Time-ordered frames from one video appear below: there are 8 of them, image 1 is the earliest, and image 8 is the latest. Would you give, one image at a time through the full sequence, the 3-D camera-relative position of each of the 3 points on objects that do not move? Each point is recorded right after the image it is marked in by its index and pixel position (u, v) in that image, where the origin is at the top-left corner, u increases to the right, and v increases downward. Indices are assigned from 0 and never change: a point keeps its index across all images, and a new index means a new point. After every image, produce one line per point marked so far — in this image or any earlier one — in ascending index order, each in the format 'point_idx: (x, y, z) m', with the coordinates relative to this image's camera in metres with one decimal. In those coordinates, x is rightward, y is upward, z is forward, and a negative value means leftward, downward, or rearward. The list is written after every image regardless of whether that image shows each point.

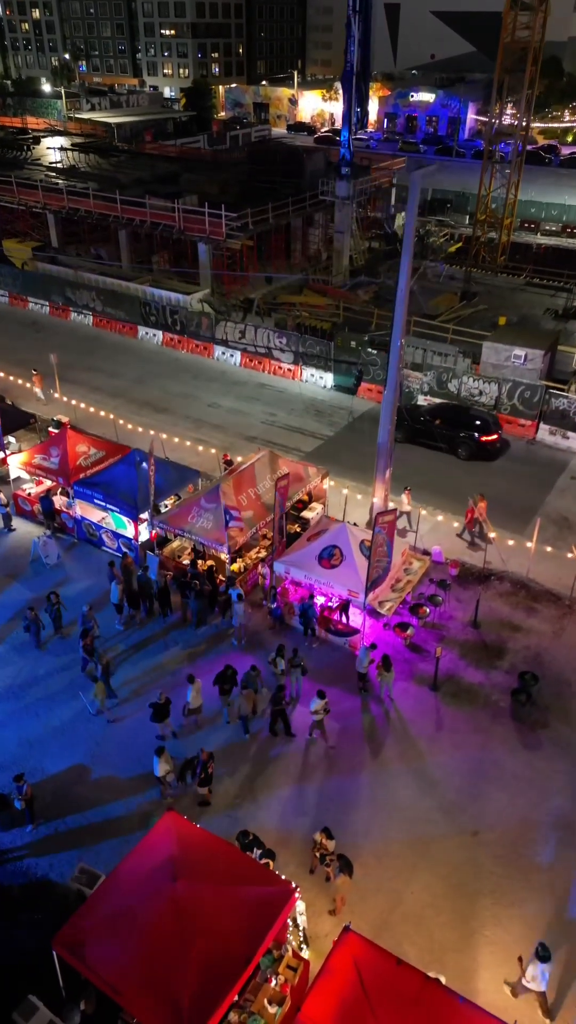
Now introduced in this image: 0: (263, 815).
0: (-0.4, -4.8, +11.5) m
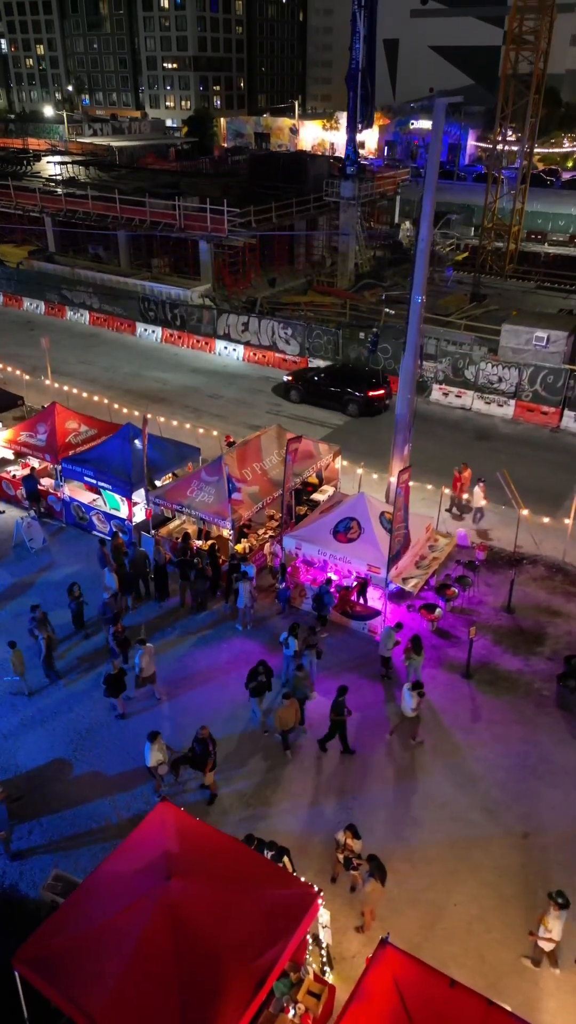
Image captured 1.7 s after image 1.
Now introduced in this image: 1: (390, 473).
0: (-0.1, -4.0, +9.8) m
1: (+2.2, +0.9, +16.3) m
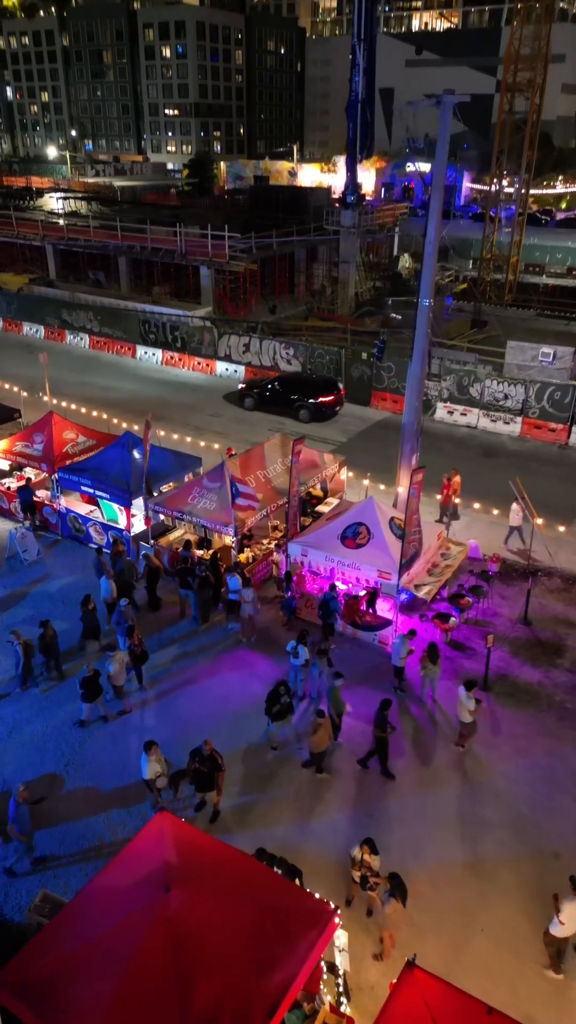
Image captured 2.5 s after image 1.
0: (0.0, -3.9, +9.0) m
1: (+2.3, +0.6, +15.7) m
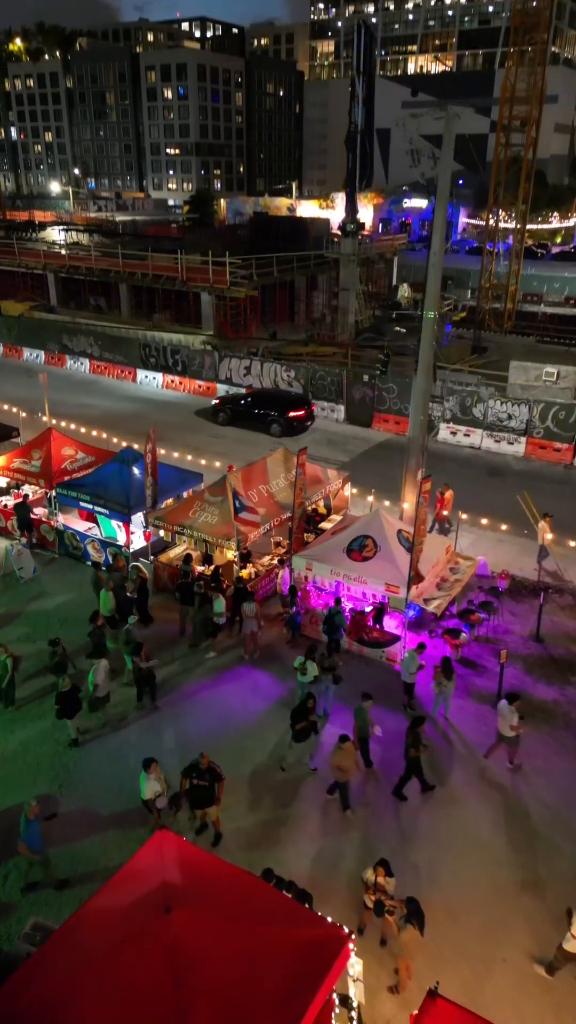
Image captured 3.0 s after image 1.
0: (0.0, -4.0, +8.4) m
1: (+2.4, +0.2, +15.4) m
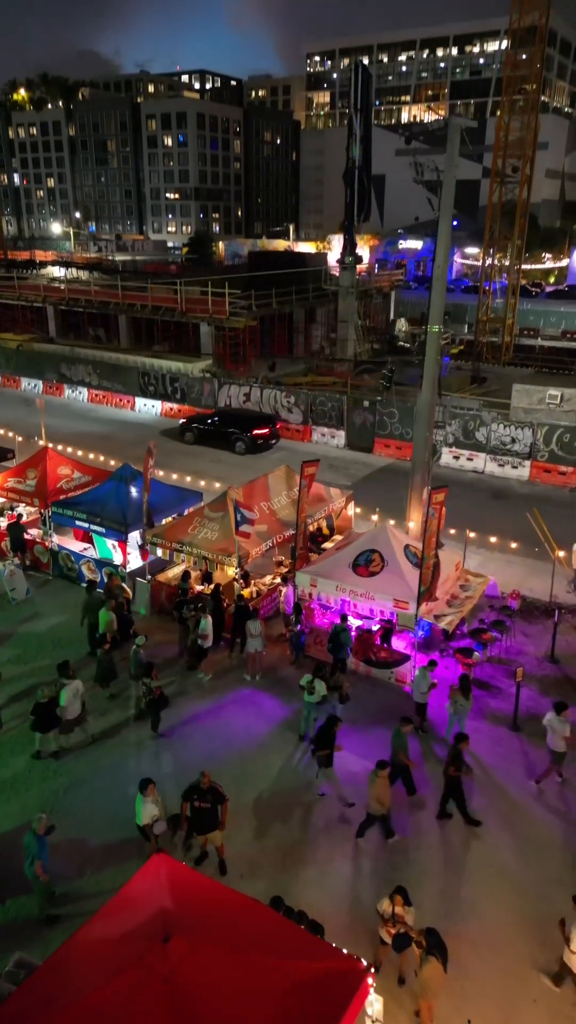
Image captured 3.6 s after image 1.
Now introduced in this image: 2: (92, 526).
0: (+0.1, -4.0, +7.8) m
1: (+2.4, -0.2, +15.0) m
2: (-3.7, -0.3, +13.8) m
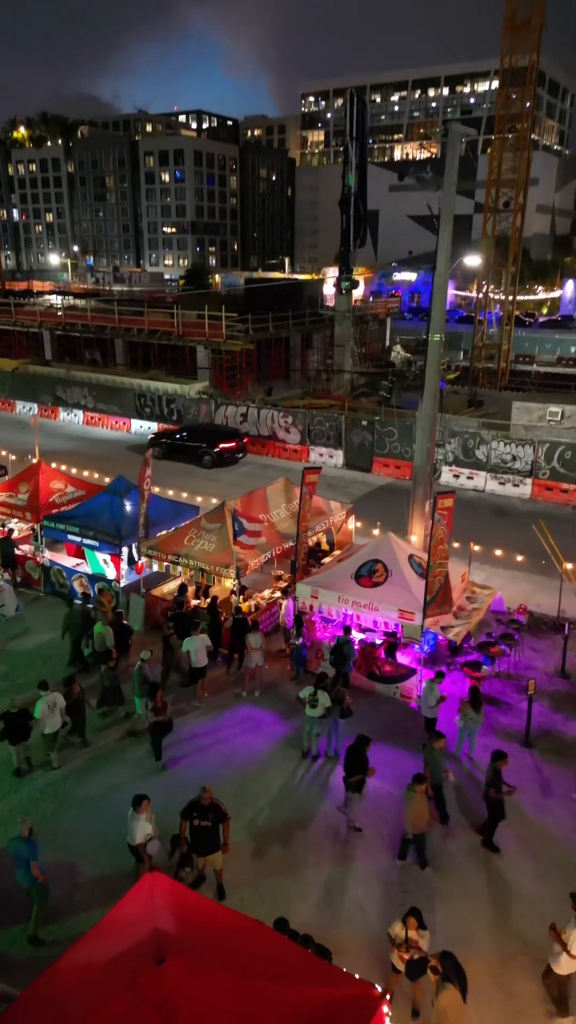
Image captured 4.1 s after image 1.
0: (+0.1, -4.0, +7.2) m
1: (+2.4, -0.4, +14.6) m
2: (-3.7, -0.5, +13.3) m
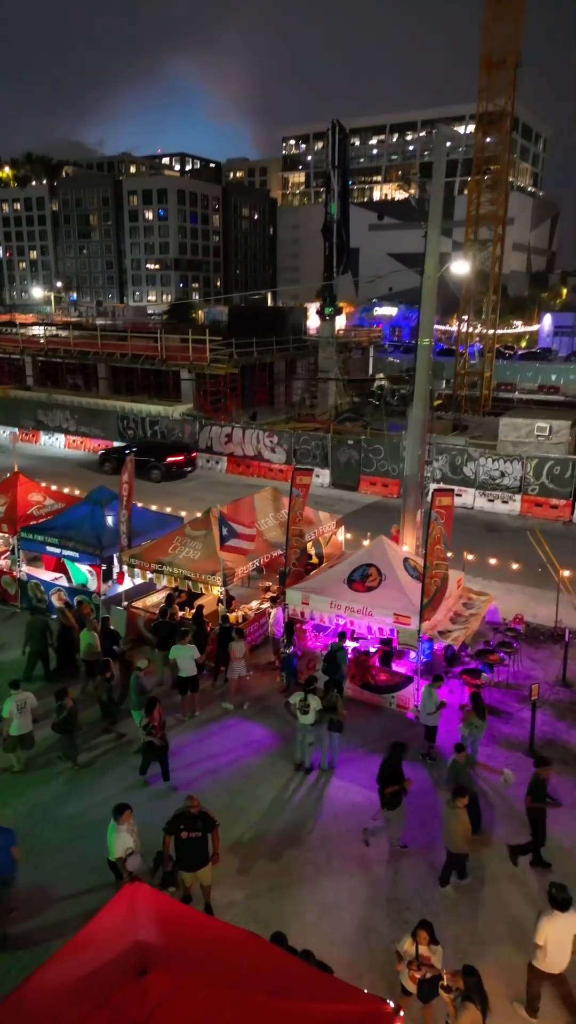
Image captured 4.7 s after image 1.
0: (+0.1, -3.8, +6.6) m
1: (+2.2, -0.6, +14.2) m
2: (-3.9, -0.7, +12.8) m
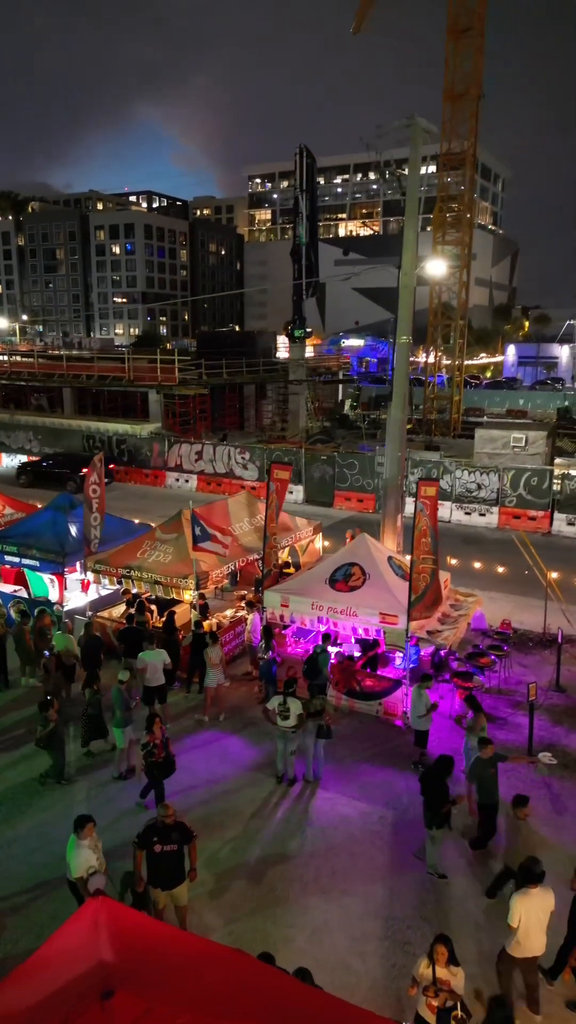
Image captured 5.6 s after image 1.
0: (0.0, -3.6, +5.8) m
1: (+1.7, -0.7, +13.6) m
2: (-4.3, -0.8, +12.0) m
